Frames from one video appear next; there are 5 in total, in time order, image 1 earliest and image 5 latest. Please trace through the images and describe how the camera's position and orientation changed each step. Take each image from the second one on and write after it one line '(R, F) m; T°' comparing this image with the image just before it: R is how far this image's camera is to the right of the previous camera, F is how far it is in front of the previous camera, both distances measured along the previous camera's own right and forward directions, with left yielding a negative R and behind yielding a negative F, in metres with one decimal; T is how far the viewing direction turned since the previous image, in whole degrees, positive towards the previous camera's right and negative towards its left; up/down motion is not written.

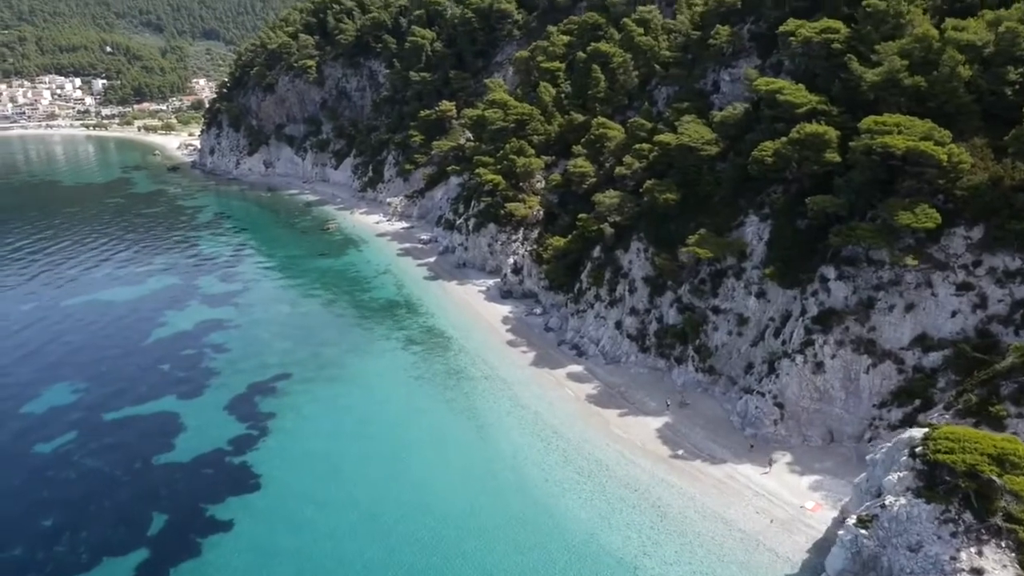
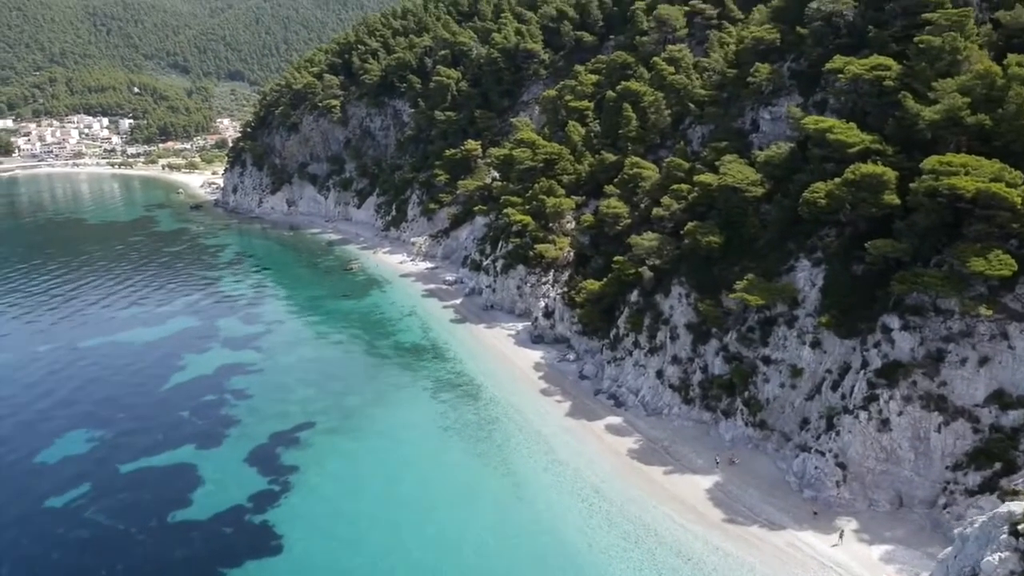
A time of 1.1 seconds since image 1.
(-1.1, +2.0) m; -1°
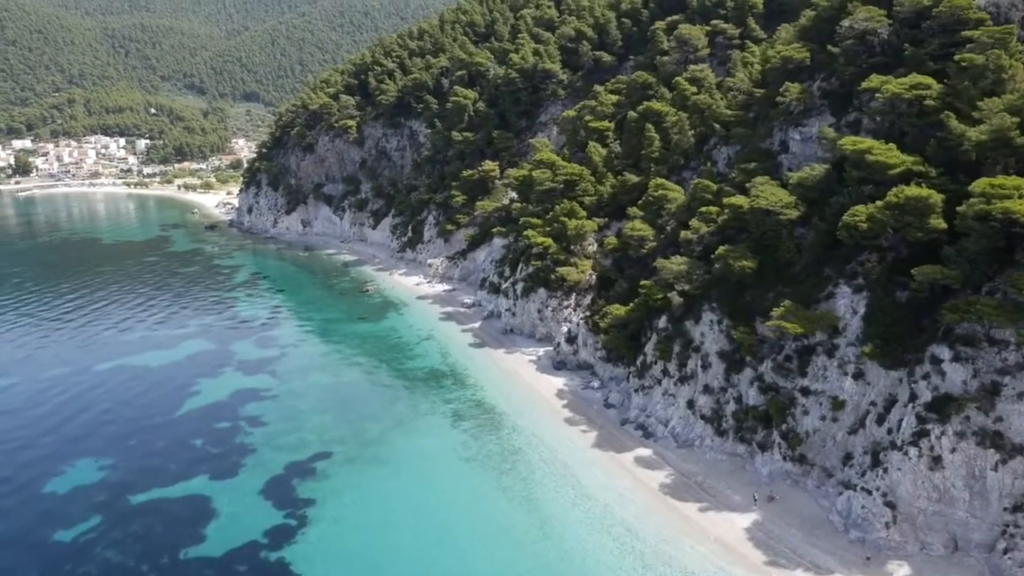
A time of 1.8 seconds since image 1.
(-0.8, +1.4) m; -1°
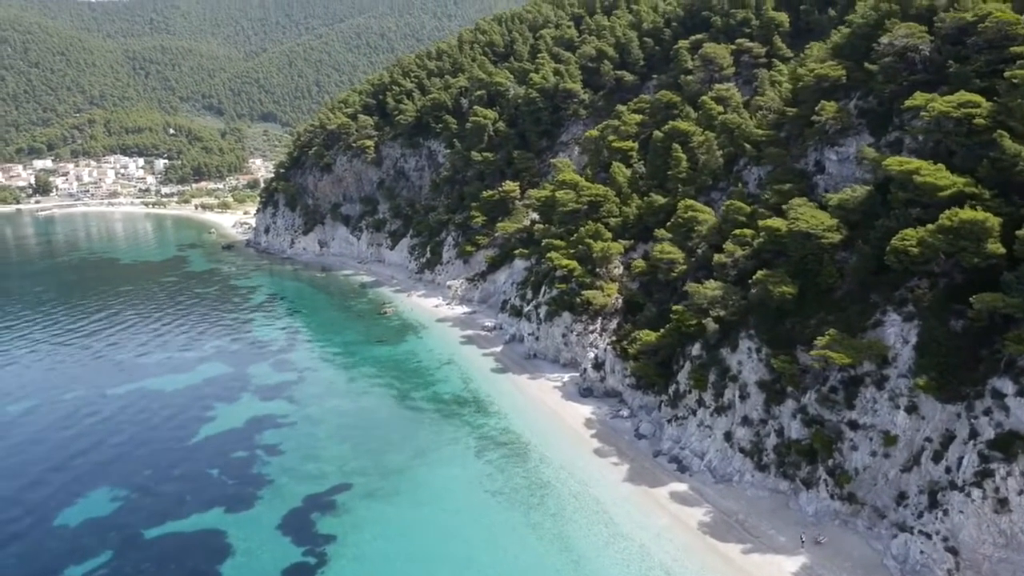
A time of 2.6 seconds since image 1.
(-0.8, +1.6) m; -1°
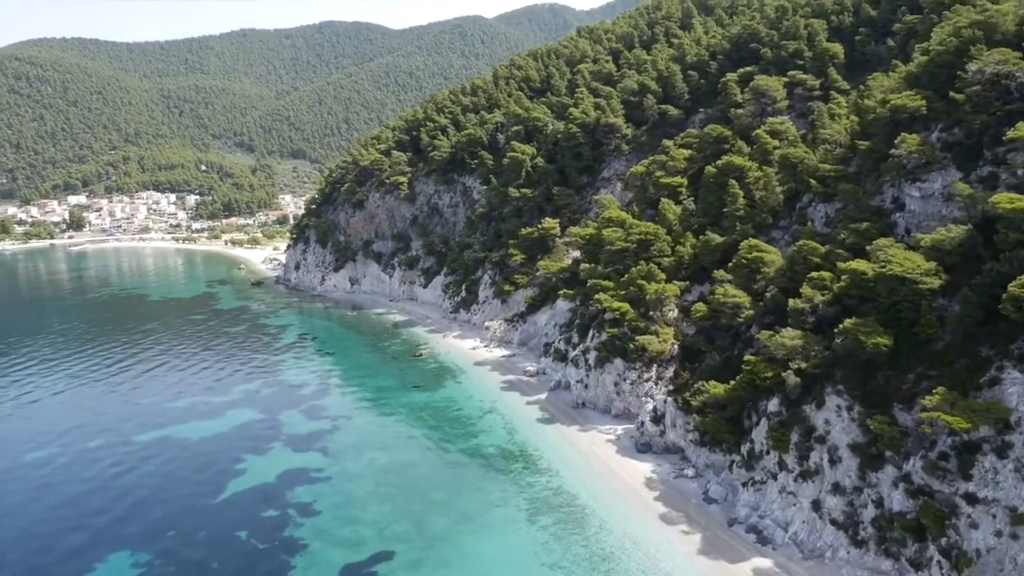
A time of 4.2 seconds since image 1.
(-1.8, +3.4) m; -2°
